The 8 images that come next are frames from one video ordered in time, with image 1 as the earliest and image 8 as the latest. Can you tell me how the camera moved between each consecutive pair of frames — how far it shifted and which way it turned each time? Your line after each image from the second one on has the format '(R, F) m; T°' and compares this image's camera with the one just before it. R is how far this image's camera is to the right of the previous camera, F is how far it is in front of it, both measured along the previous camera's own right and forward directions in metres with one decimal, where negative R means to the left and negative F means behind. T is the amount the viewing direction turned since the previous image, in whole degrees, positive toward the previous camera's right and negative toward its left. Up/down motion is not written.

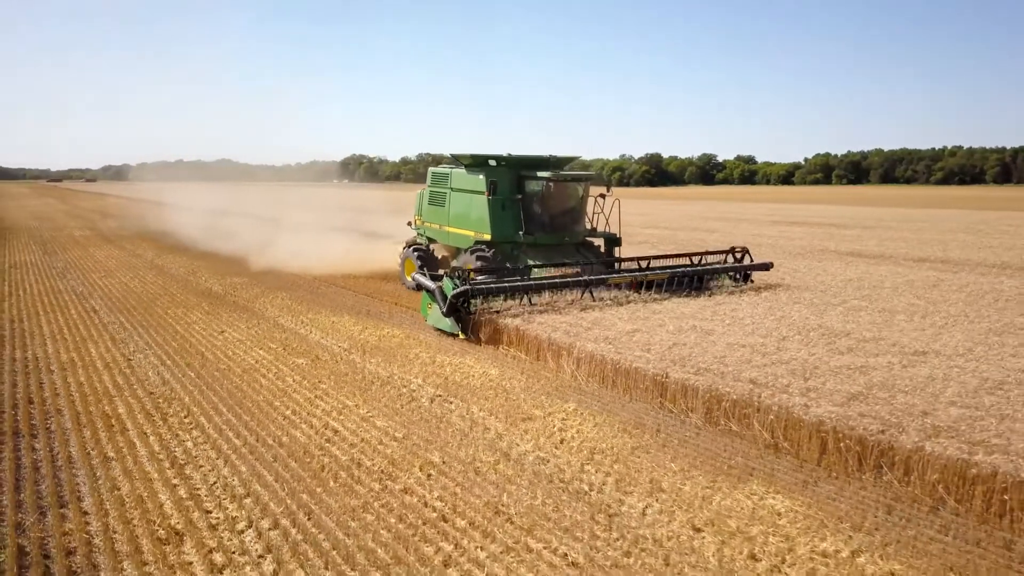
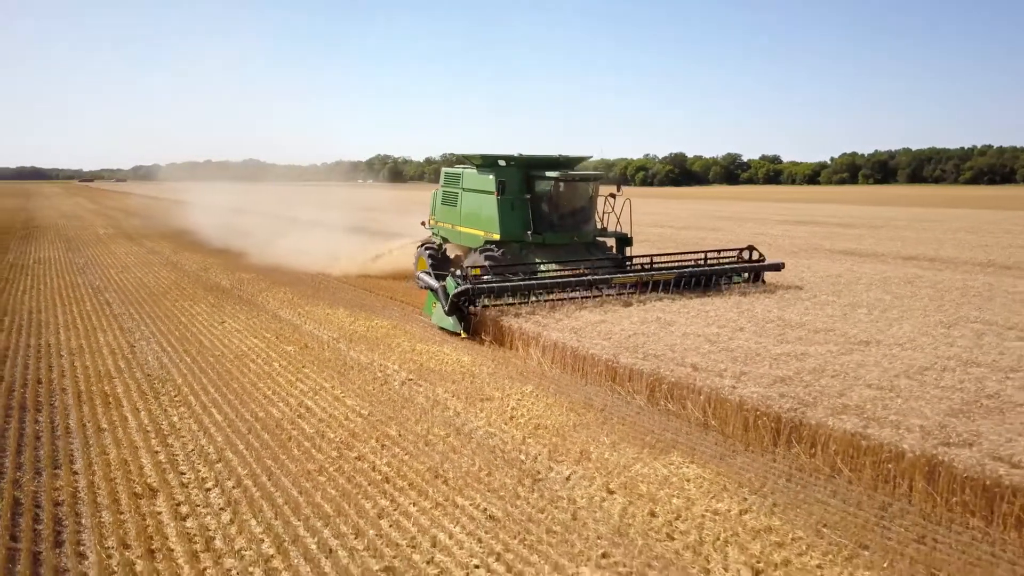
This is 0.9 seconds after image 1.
(+0.7, -0.7) m; -2°
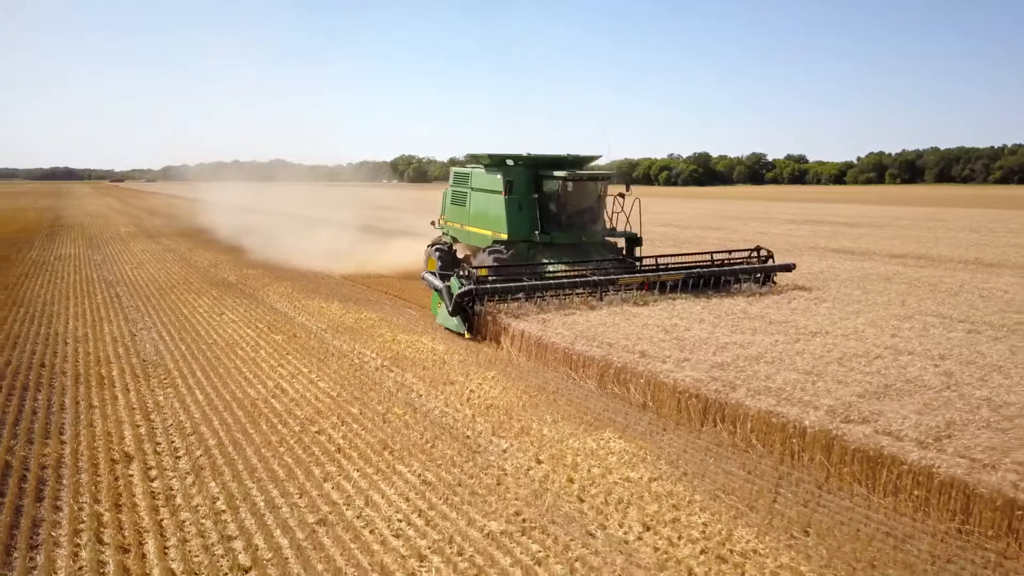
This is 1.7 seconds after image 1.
(+0.7, -0.6) m; -2°
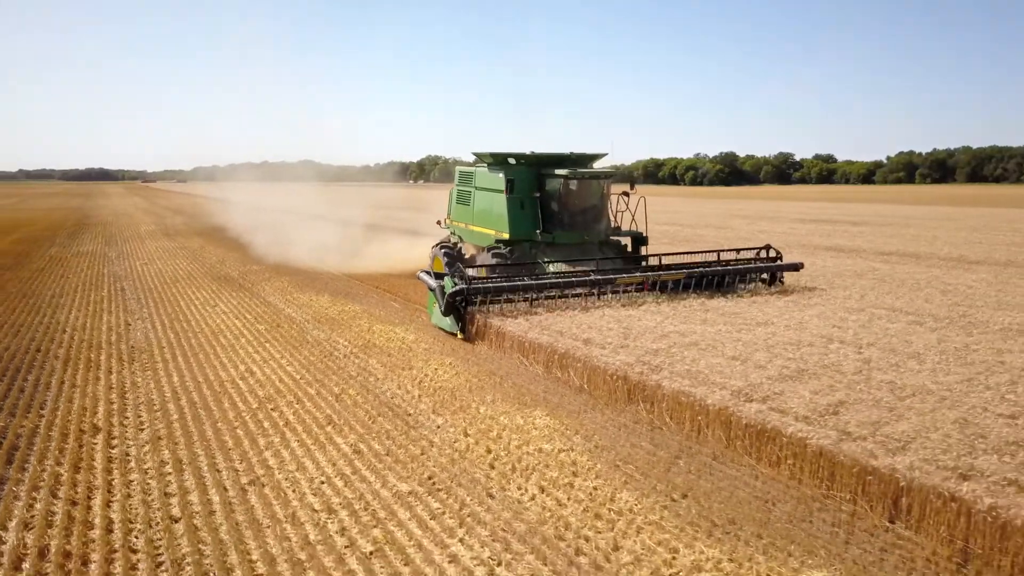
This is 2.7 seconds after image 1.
(+0.9, -0.6) m; -2°
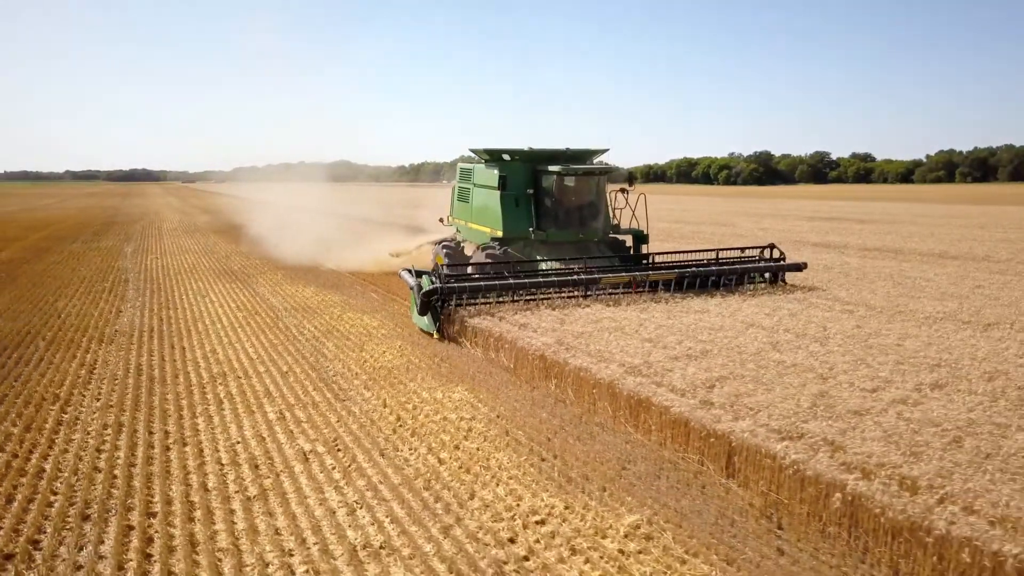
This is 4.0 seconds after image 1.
(+1.2, -0.7) m; -2°
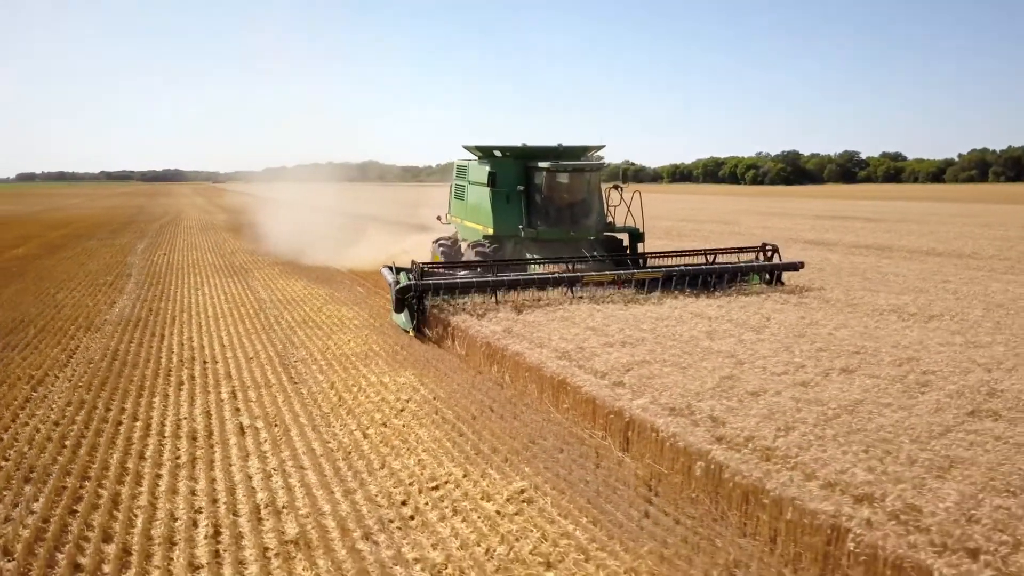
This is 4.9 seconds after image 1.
(+0.9, -0.5) m; -2°
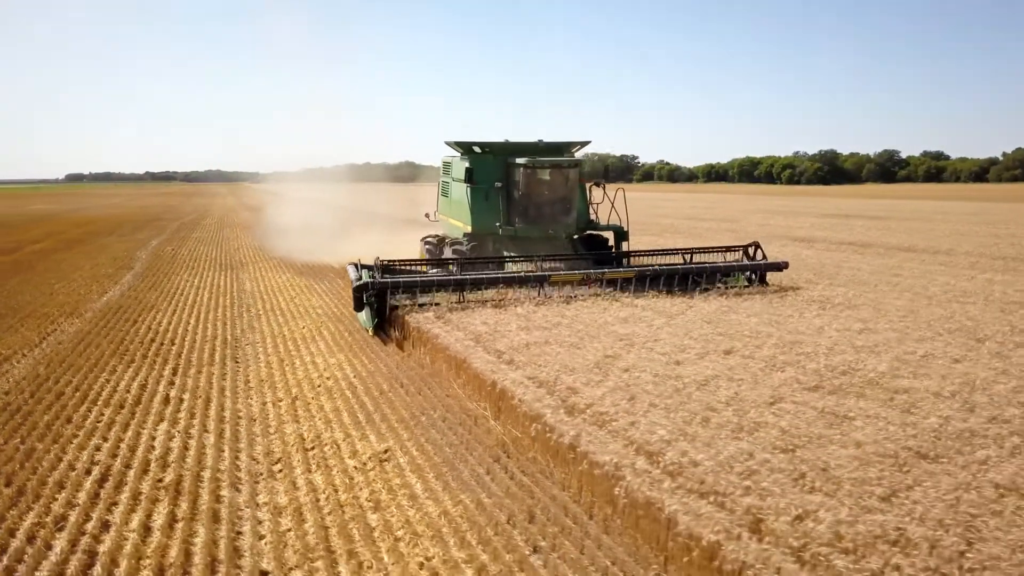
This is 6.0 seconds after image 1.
(+1.3, -0.6) m; -3°
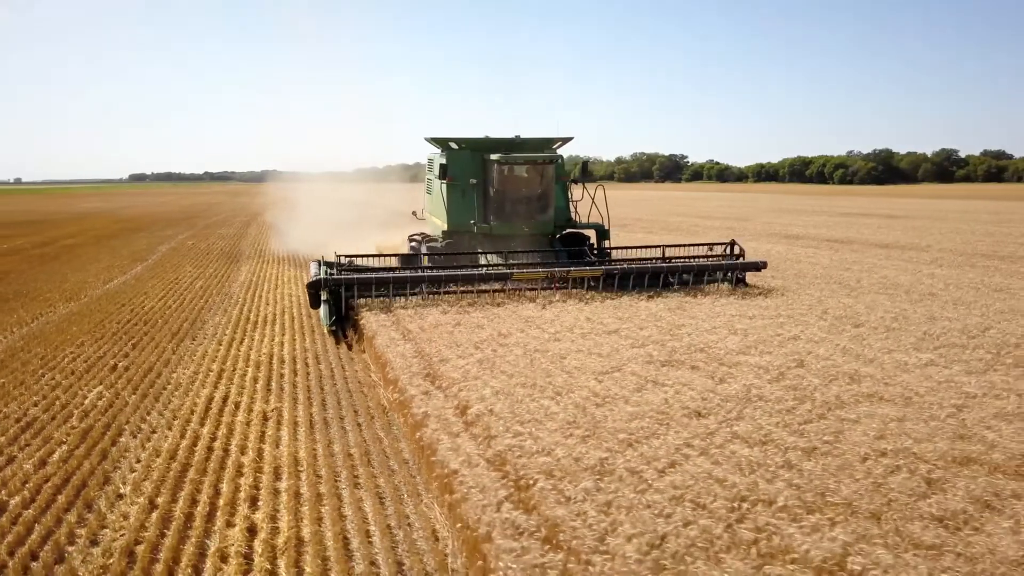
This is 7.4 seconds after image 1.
(+1.6, -0.9) m; -3°
